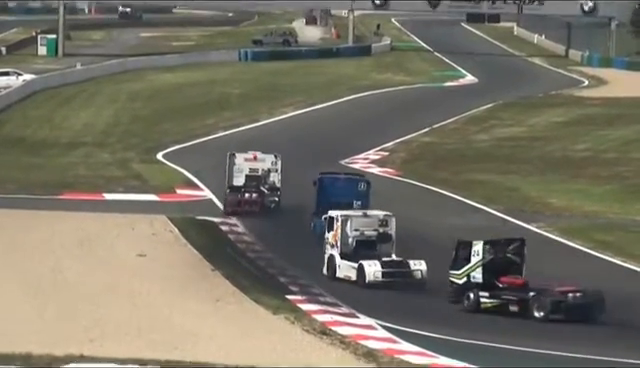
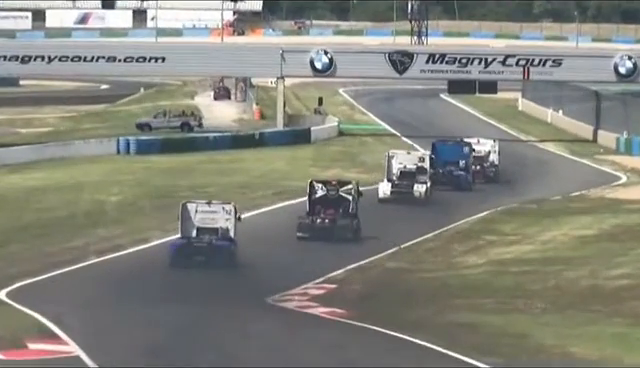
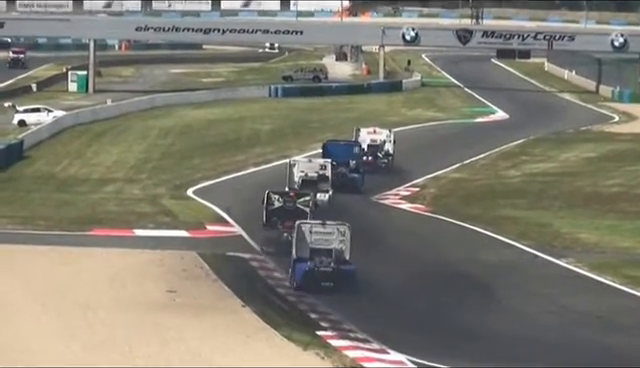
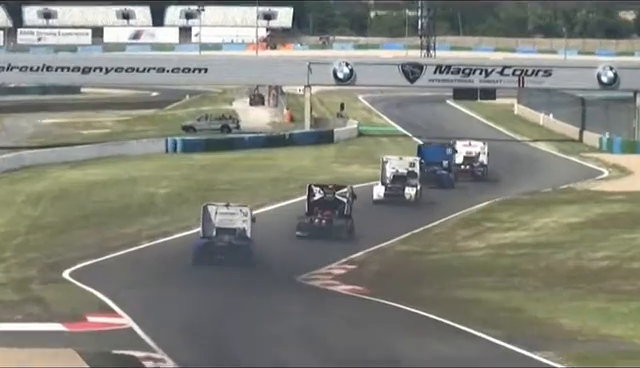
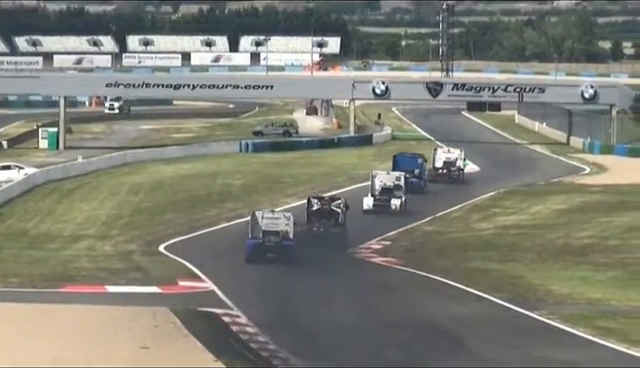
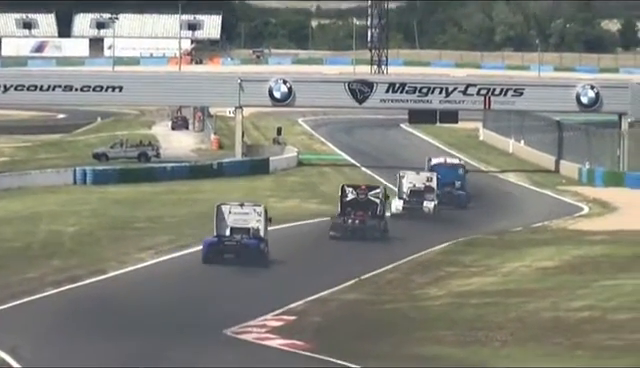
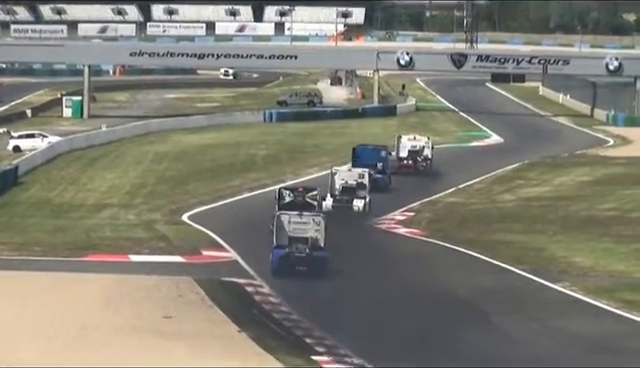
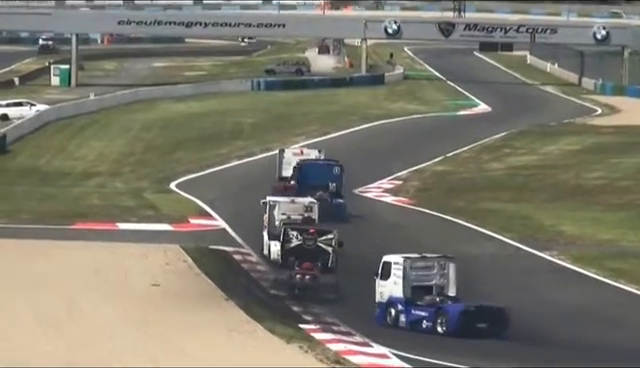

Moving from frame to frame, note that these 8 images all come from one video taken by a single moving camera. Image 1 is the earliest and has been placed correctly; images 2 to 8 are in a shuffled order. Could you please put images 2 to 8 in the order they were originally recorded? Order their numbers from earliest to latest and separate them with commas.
8, 3, 7, 5, 4, 2, 6
